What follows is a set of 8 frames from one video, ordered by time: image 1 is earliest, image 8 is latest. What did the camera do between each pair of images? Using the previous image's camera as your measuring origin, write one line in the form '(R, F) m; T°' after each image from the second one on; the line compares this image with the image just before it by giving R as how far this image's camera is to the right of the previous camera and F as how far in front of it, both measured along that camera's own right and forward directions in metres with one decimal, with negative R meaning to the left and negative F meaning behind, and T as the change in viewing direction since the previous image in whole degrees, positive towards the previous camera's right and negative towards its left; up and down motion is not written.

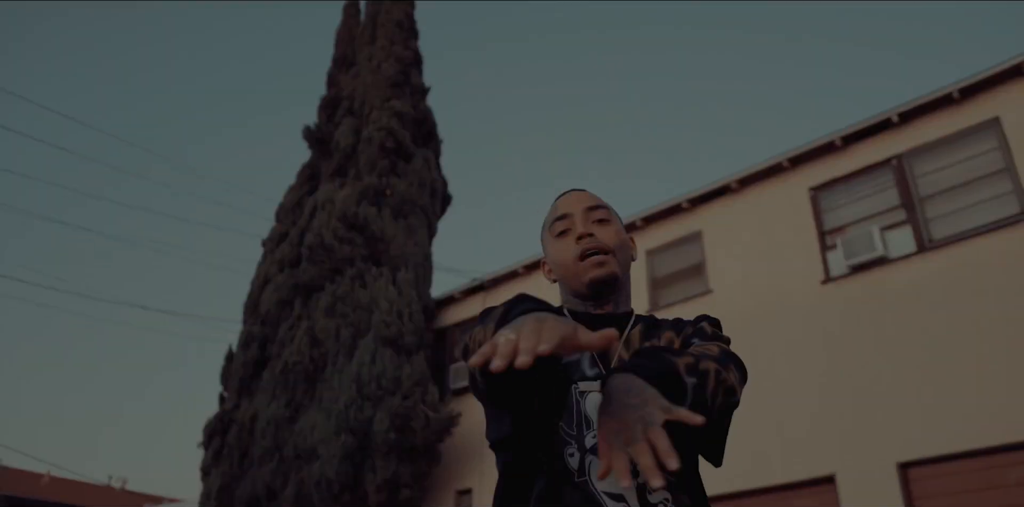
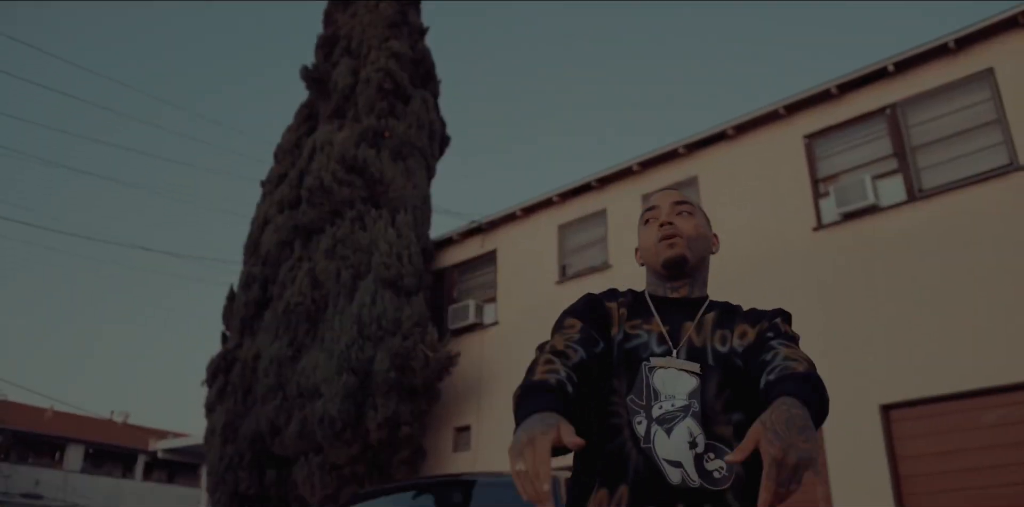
(0.0, -0.2) m; 0°
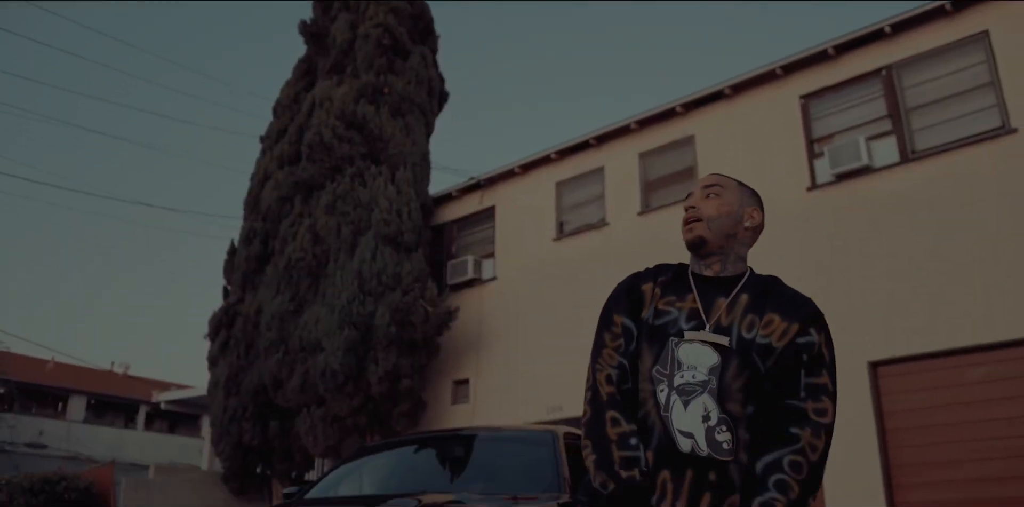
(0.0, -0.2) m; 0°
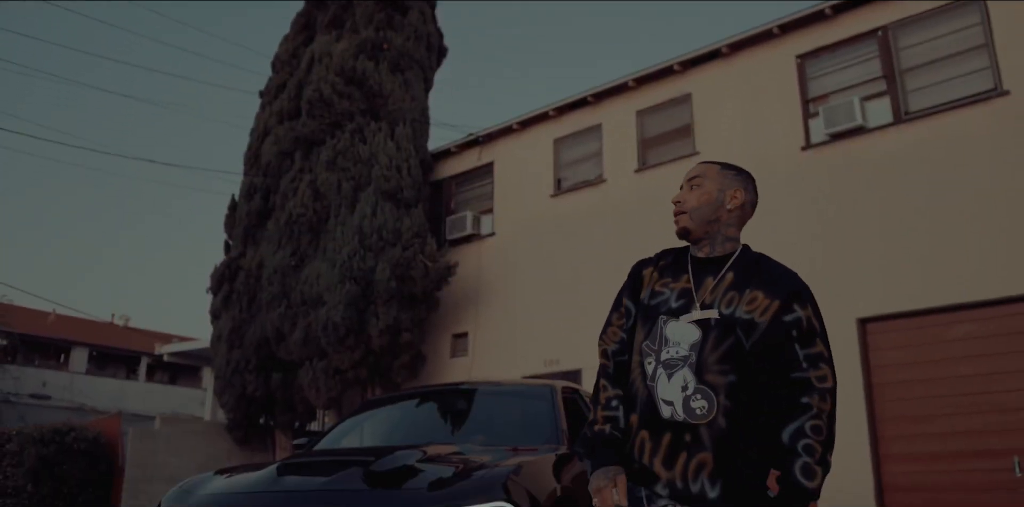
(0.0, -0.2) m; 0°
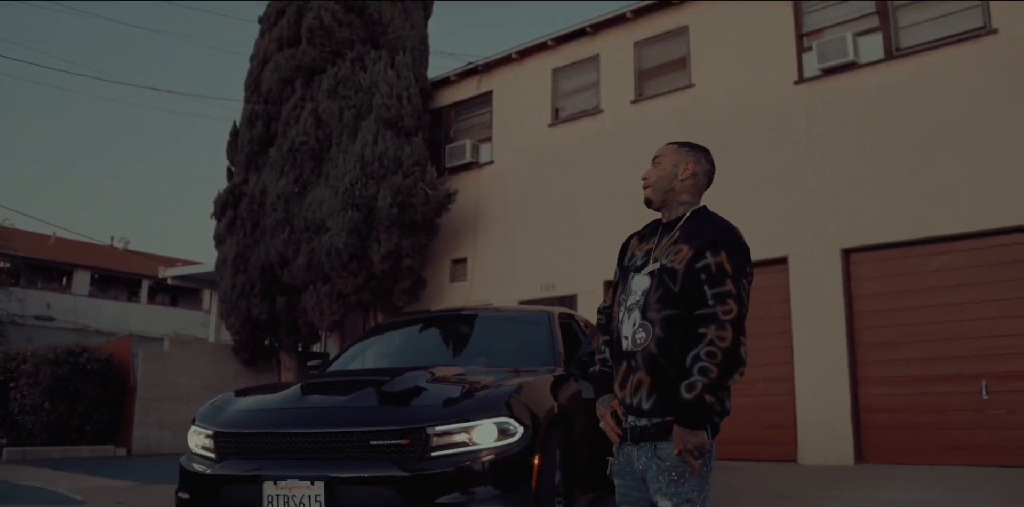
(0.0, -0.3) m; 0°
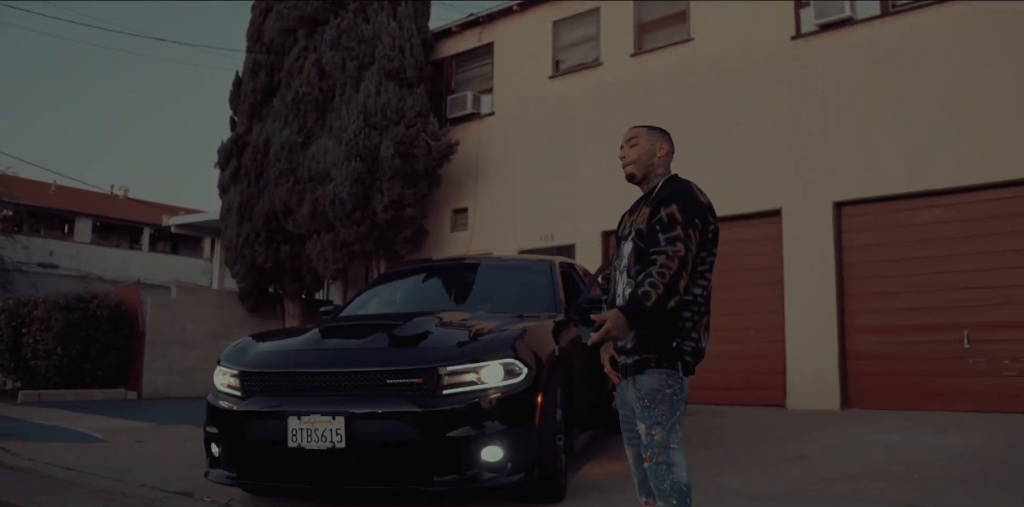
(0.0, -0.3) m; 0°
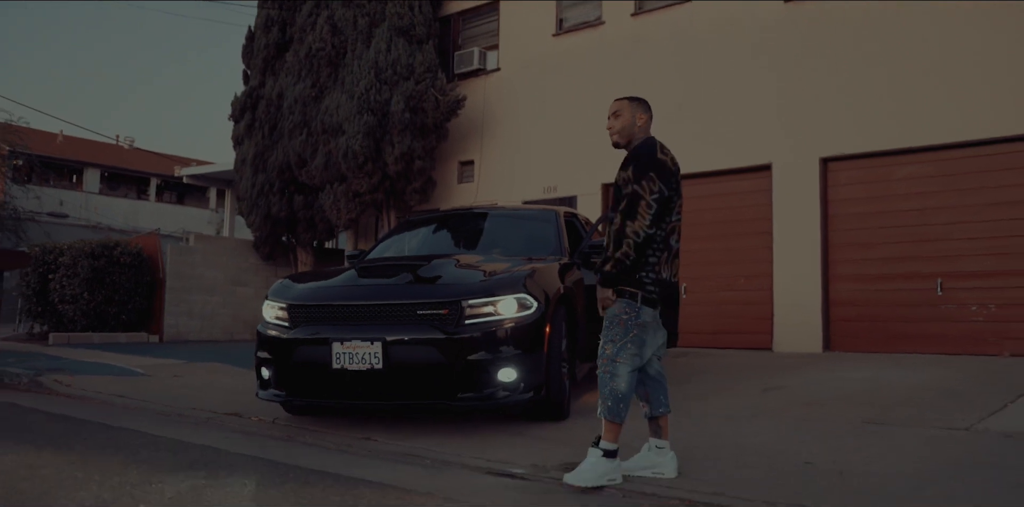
(-0.1, -0.6) m; 0°
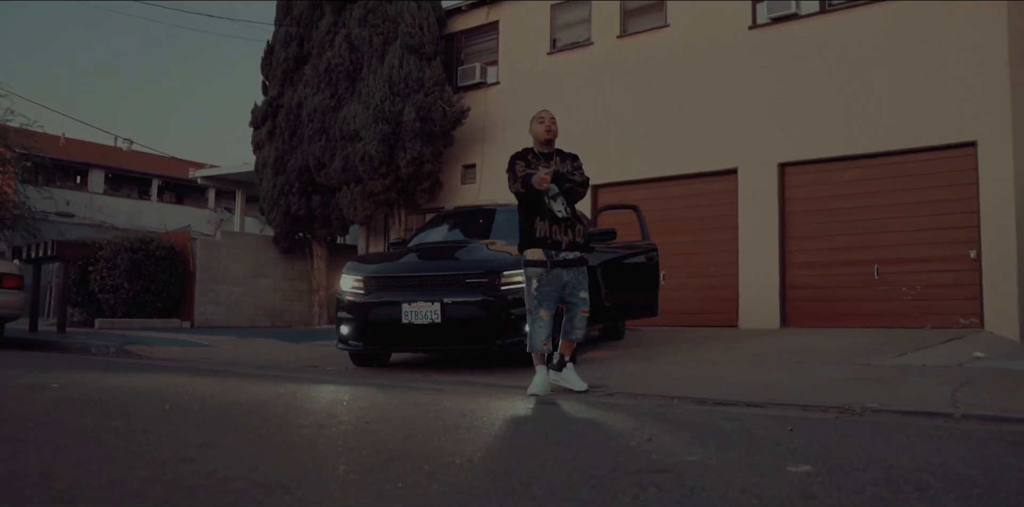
(-0.3, -1.6) m; +1°
